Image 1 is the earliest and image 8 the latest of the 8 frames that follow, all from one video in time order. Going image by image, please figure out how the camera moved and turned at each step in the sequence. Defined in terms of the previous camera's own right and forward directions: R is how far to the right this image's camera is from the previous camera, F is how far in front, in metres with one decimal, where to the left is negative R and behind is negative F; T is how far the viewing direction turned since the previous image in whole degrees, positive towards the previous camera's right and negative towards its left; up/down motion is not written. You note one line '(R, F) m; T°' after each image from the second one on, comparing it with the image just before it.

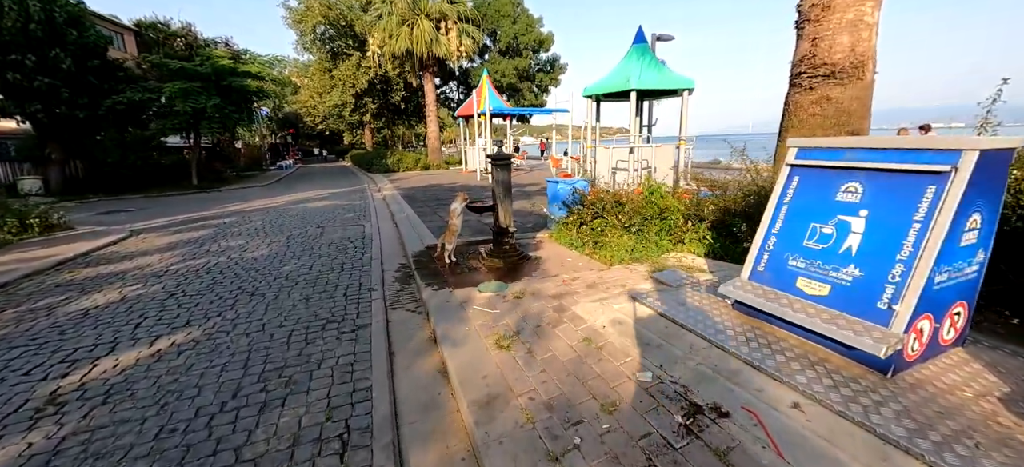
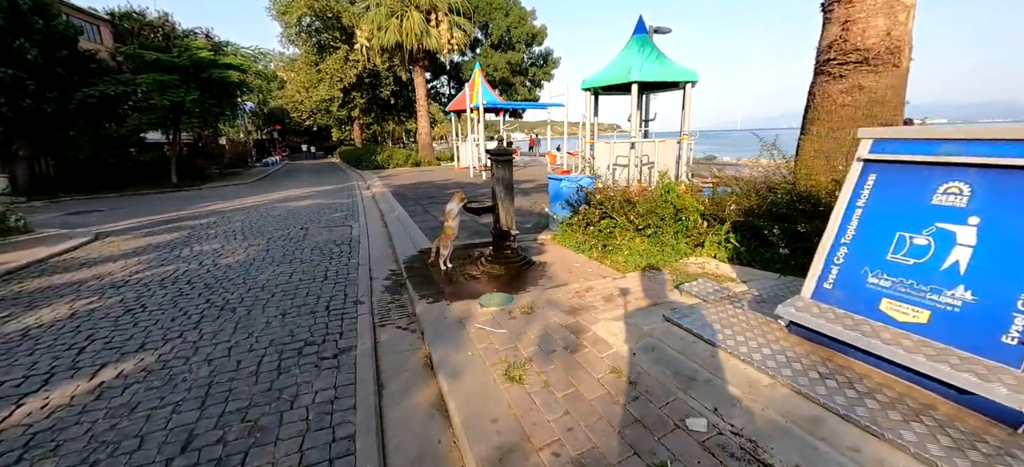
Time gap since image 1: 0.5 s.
(-0.1, +0.5) m; +1°
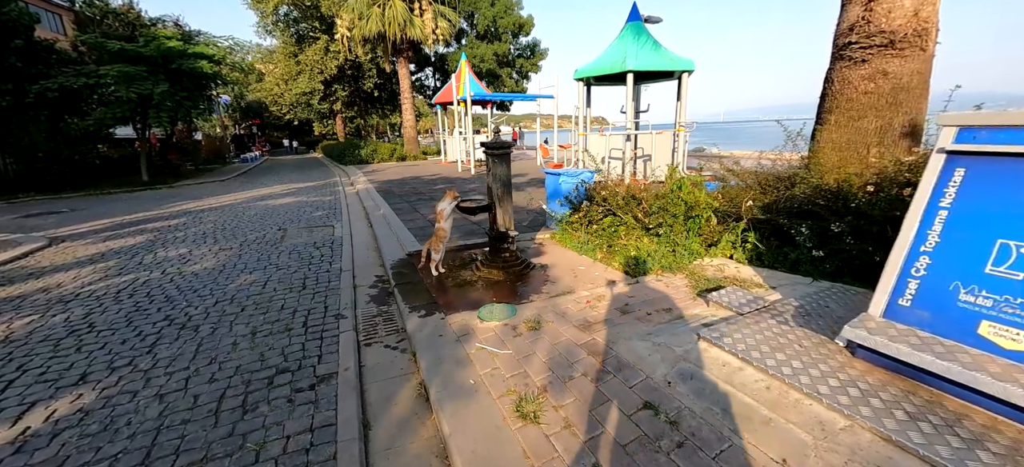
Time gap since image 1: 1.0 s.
(-0.1, +0.5) m; +2°
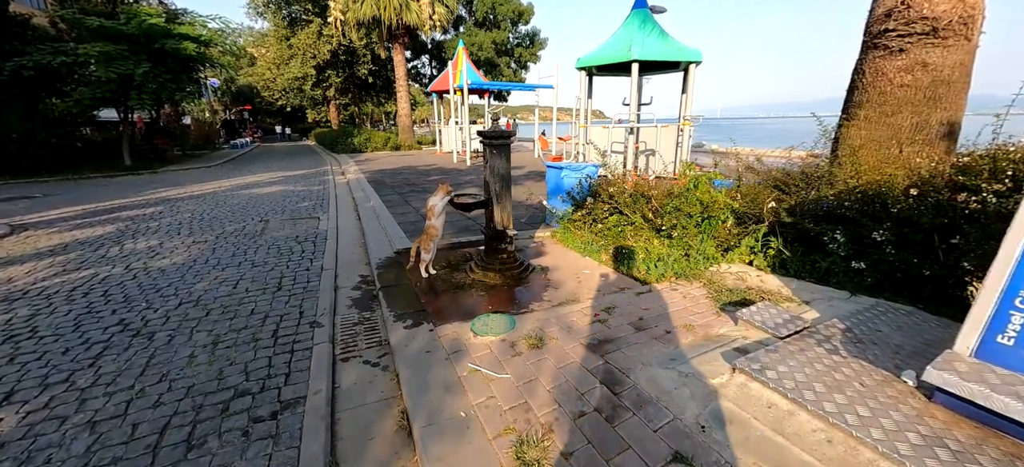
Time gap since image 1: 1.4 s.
(0.0, +0.4) m; +1°
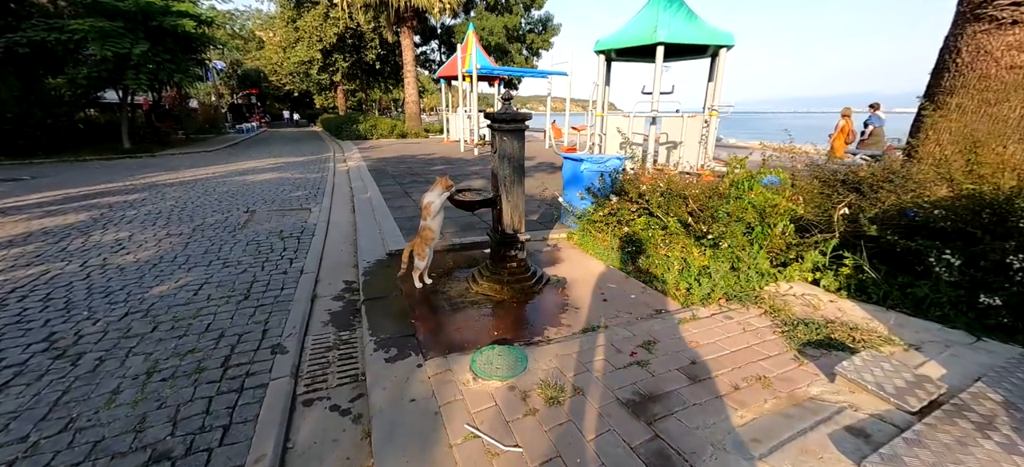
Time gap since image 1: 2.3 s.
(0.0, +0.7) m; -1°
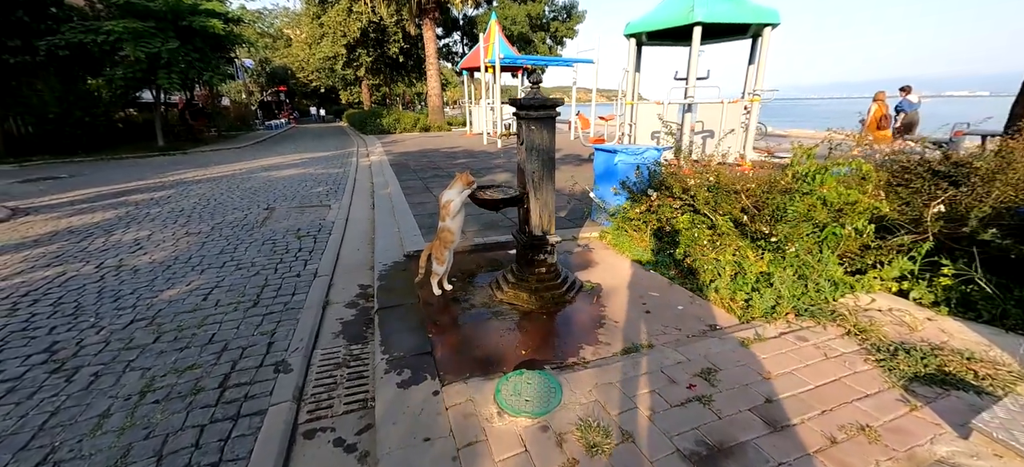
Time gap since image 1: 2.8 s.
(0.0, +0.4) m; -3°
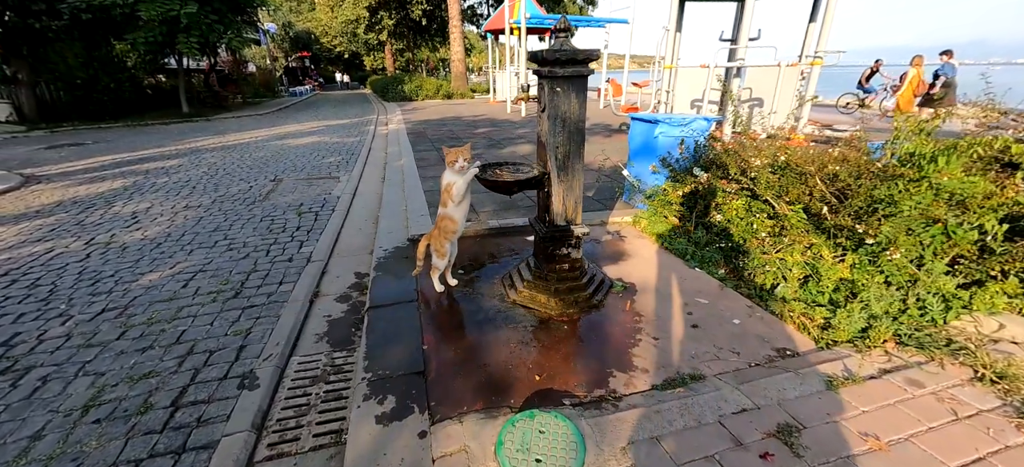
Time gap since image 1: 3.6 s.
(0.0, +0.5) m; -3°
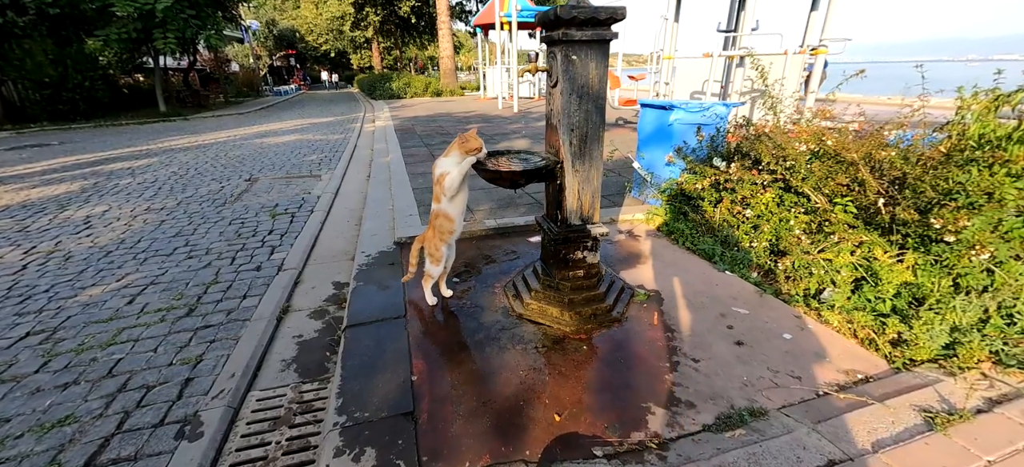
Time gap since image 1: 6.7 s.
(-0.1, +0.4) m; +1°
